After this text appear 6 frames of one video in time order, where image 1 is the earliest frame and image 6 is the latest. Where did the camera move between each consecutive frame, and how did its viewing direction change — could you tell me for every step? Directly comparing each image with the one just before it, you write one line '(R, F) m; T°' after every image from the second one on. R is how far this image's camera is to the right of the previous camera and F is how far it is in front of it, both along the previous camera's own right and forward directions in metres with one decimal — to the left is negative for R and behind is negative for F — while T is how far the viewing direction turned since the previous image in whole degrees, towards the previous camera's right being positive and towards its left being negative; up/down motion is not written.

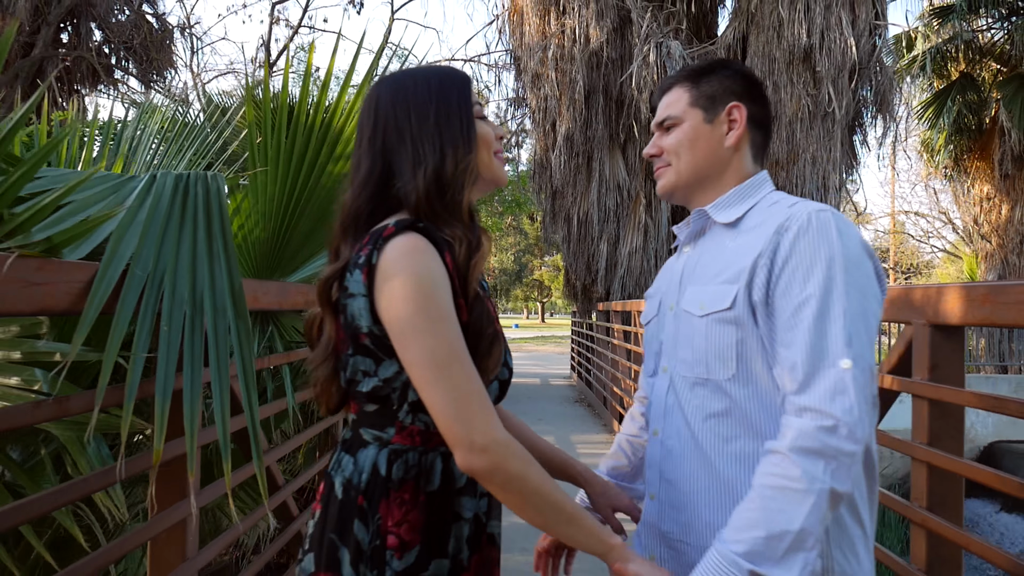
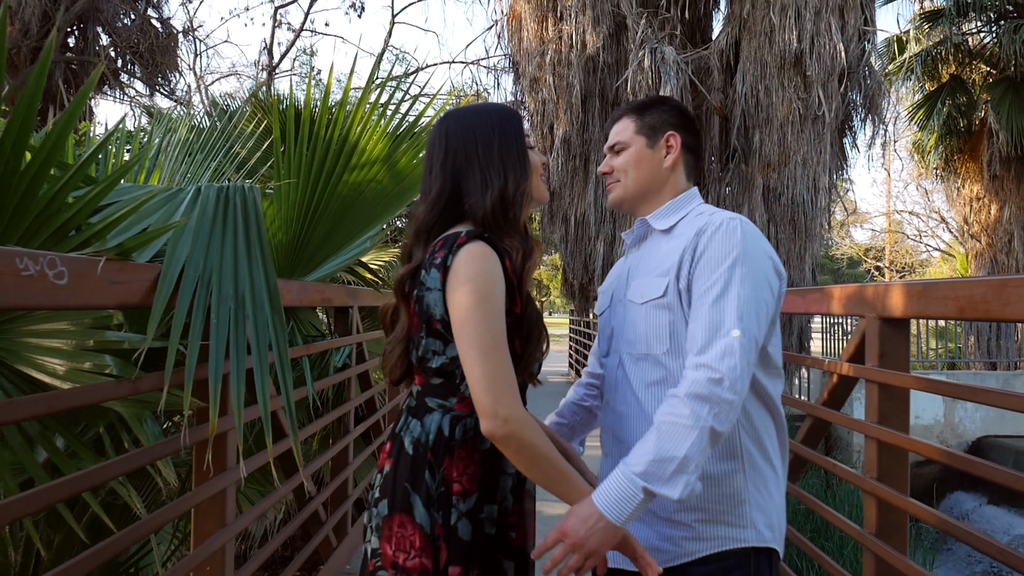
(0.0, -0.2) m; 0°
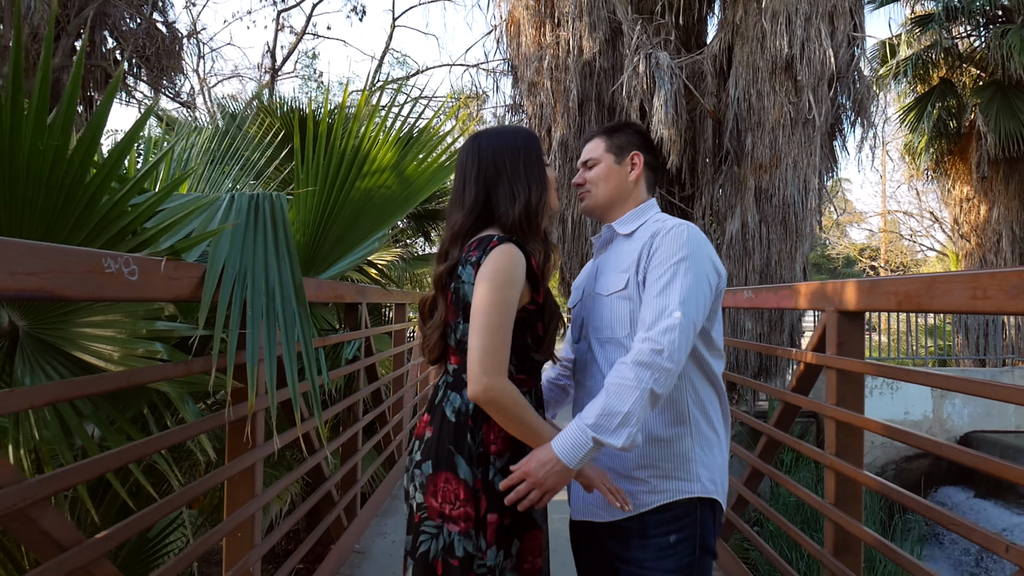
(0.0, -0.2) m; 0°
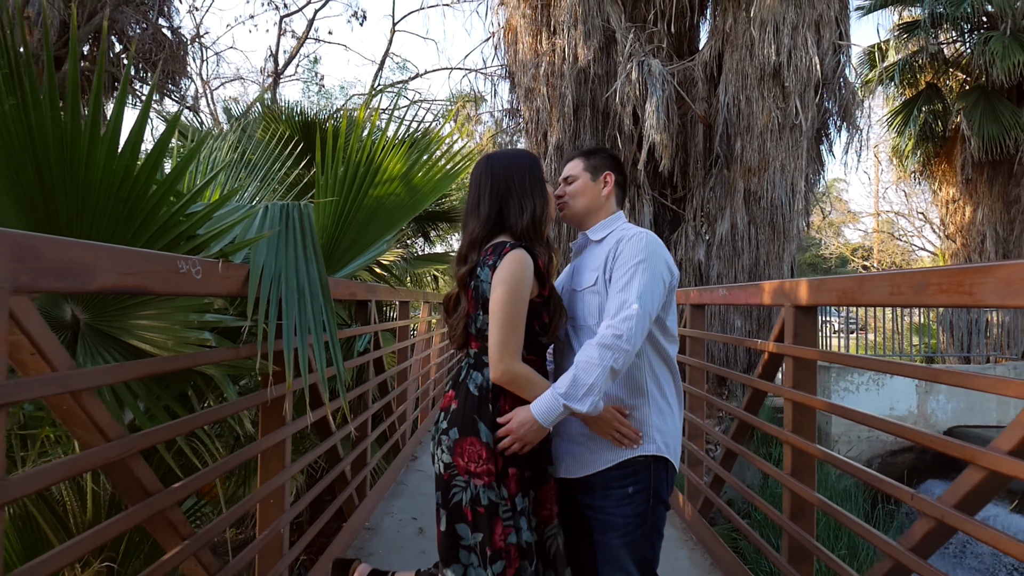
(0.0, -0.3) m; 0°
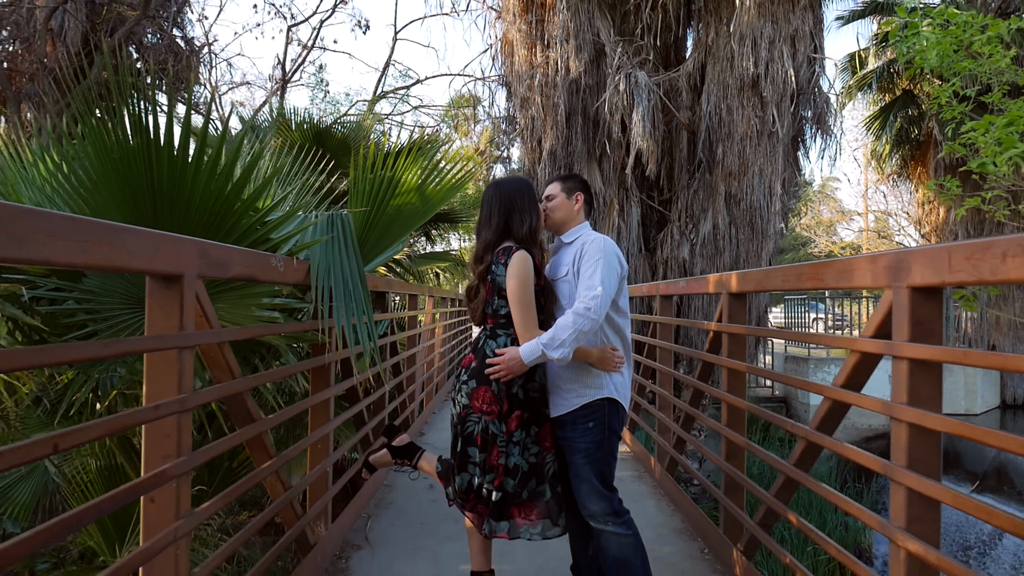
(0.0, -0.6) m; 0°
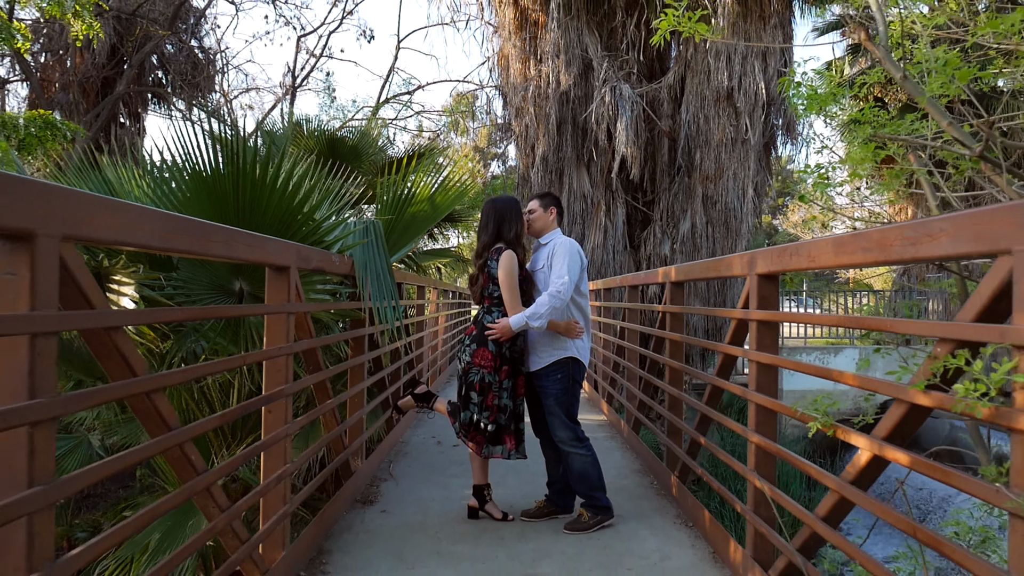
(0.0, -0.8) m; 0°
